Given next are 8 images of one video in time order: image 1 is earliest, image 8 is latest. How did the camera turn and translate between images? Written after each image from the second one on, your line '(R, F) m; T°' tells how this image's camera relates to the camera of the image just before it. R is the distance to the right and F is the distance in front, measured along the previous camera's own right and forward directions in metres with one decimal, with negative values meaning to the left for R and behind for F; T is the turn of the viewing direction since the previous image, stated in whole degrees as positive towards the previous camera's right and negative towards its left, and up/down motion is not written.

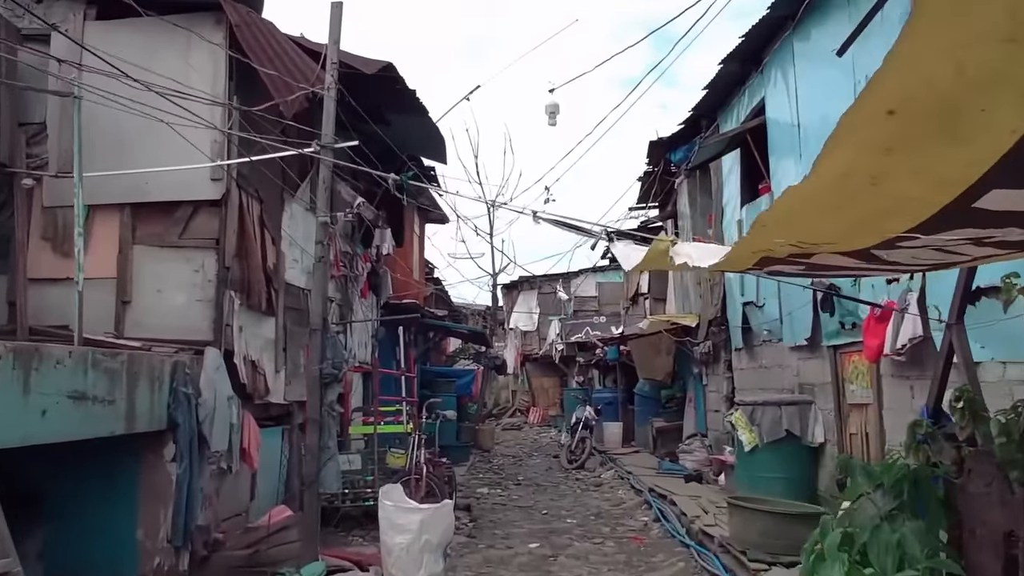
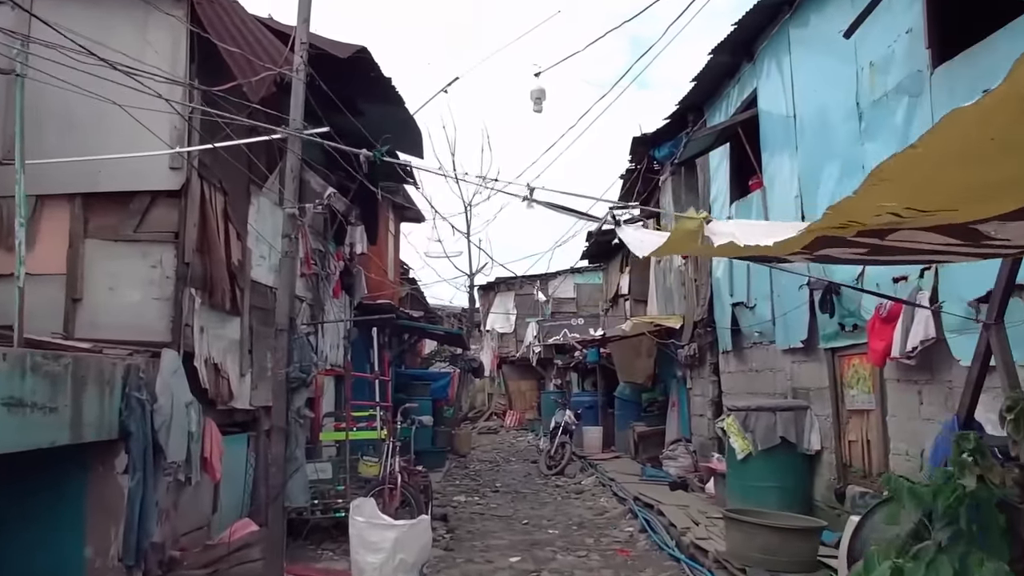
(0.0, +0.4) m; +1°
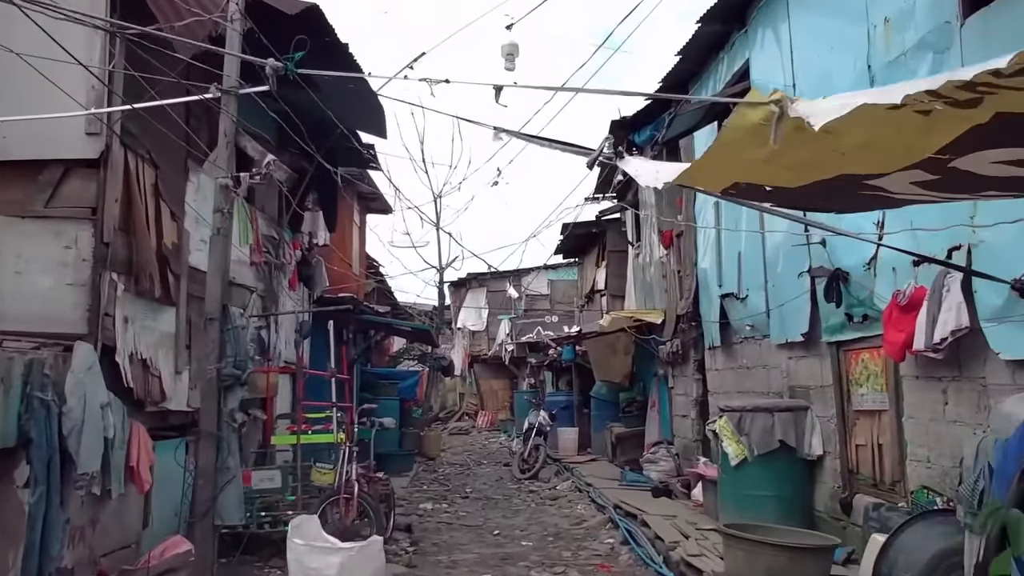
(0.0, +0.8) m; +2°
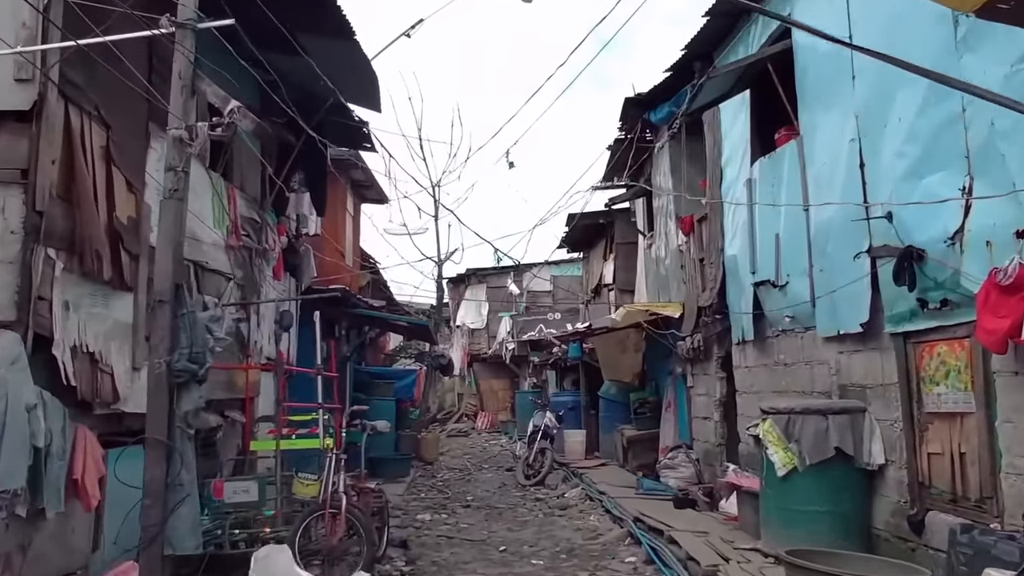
(-0.1, +0.9) m; 0°
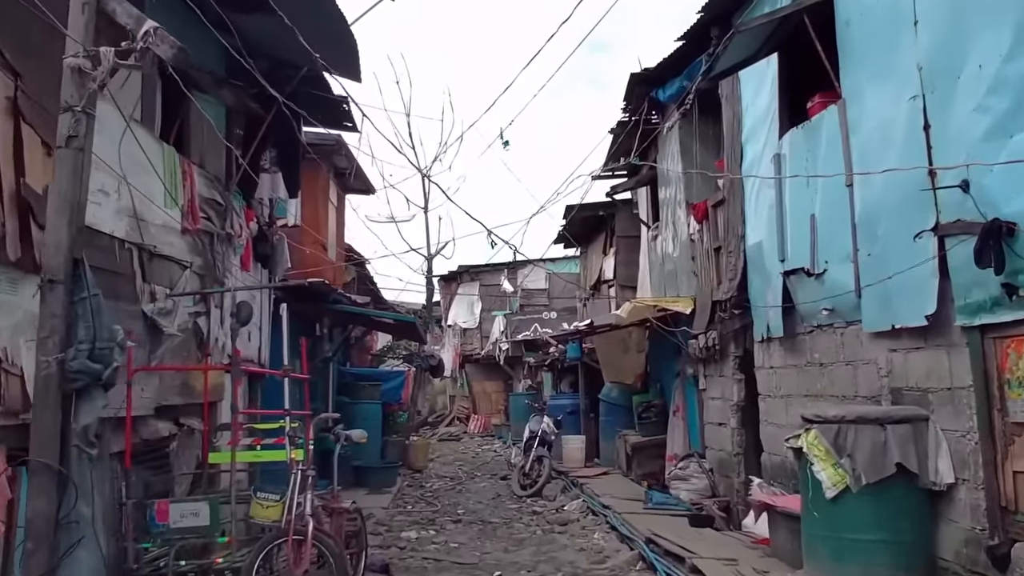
(0.0, +1.0) m; 0°
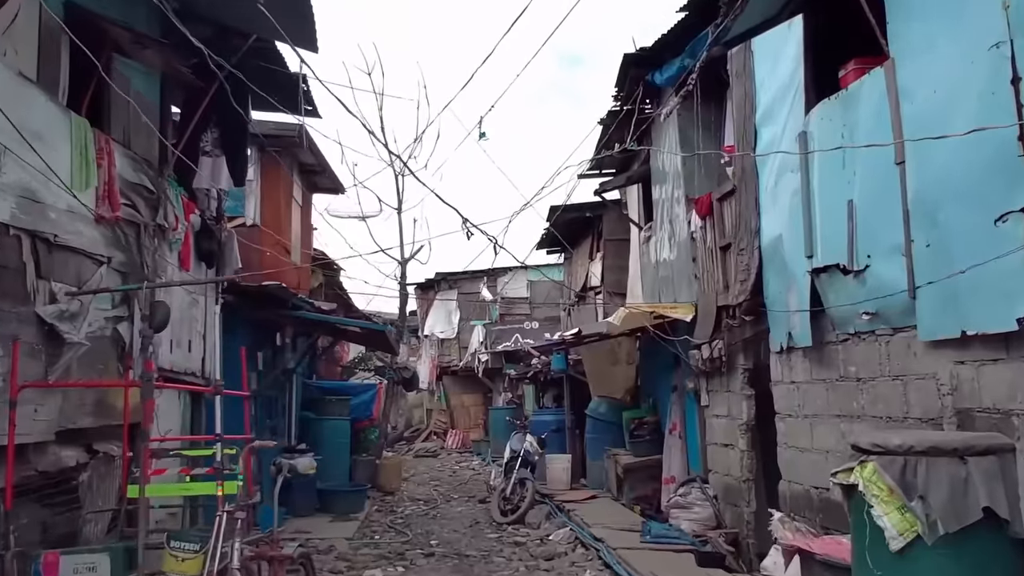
(0.0, +1.1) m; +1°
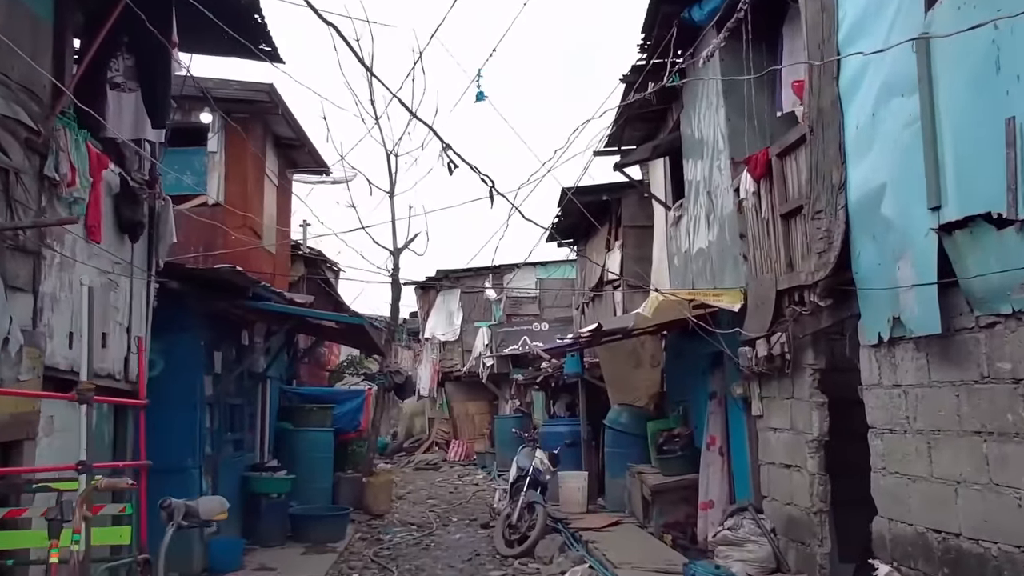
(0.0, +1.7) m; 0°
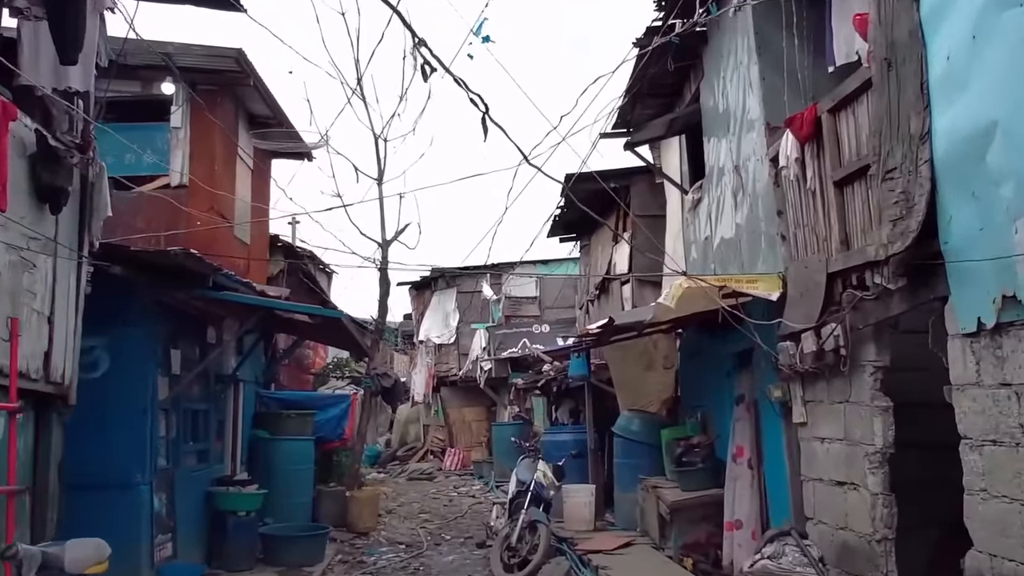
(0.0, +1.1) m; 0°
